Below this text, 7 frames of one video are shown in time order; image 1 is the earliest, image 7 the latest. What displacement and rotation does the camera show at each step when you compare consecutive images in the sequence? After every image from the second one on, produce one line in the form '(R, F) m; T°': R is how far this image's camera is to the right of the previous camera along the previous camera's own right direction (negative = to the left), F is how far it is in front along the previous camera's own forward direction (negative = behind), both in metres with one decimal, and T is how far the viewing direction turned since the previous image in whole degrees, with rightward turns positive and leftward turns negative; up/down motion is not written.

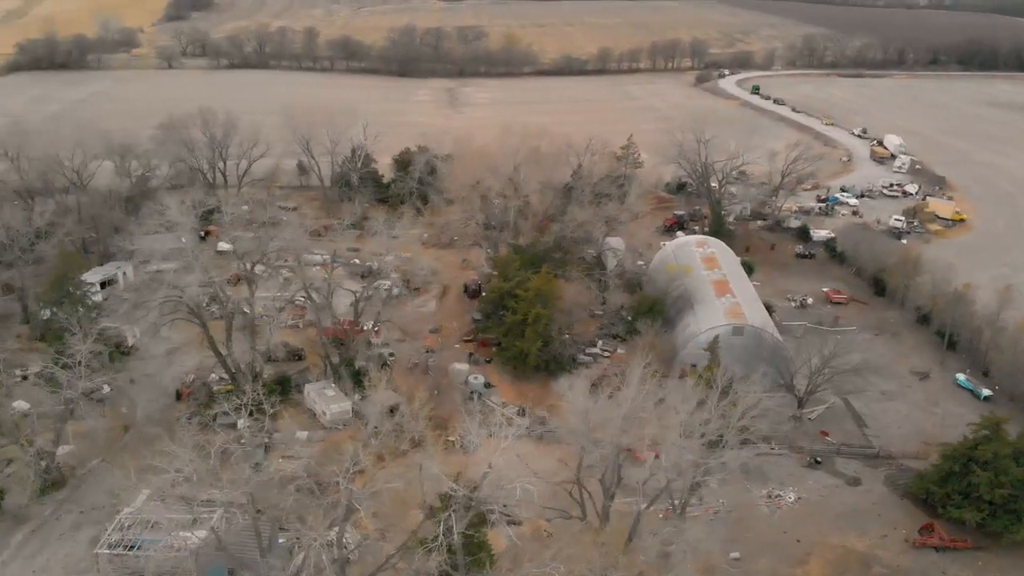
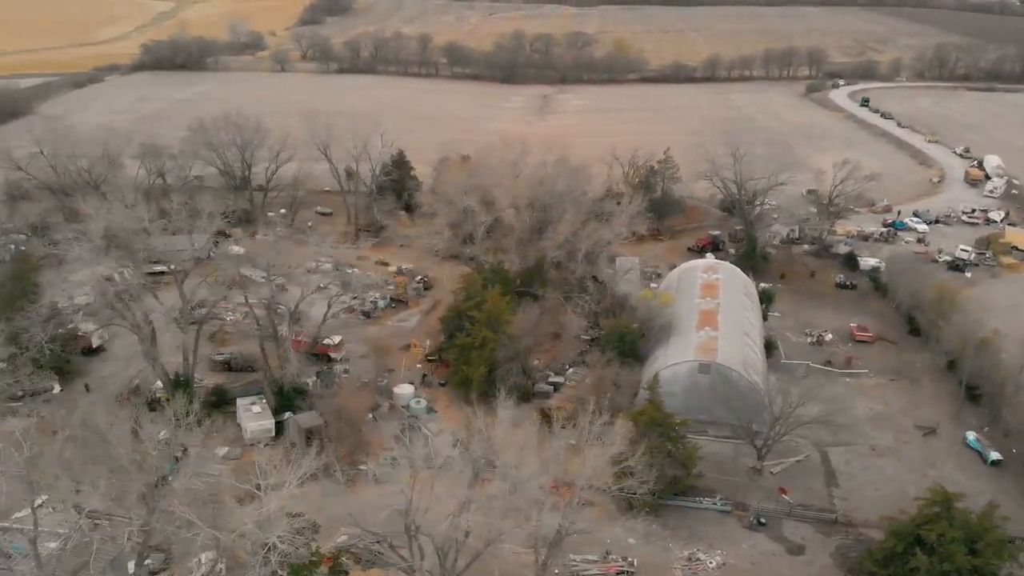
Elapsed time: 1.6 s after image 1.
(+5.1, +2.0) m; -9°
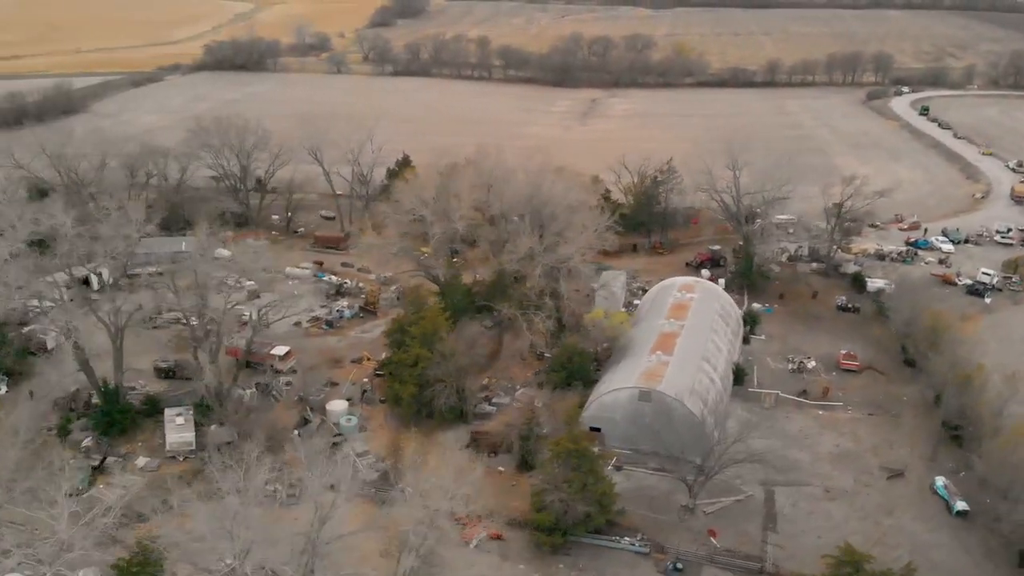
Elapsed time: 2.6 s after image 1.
(+3.6, +1.3) m; -5°
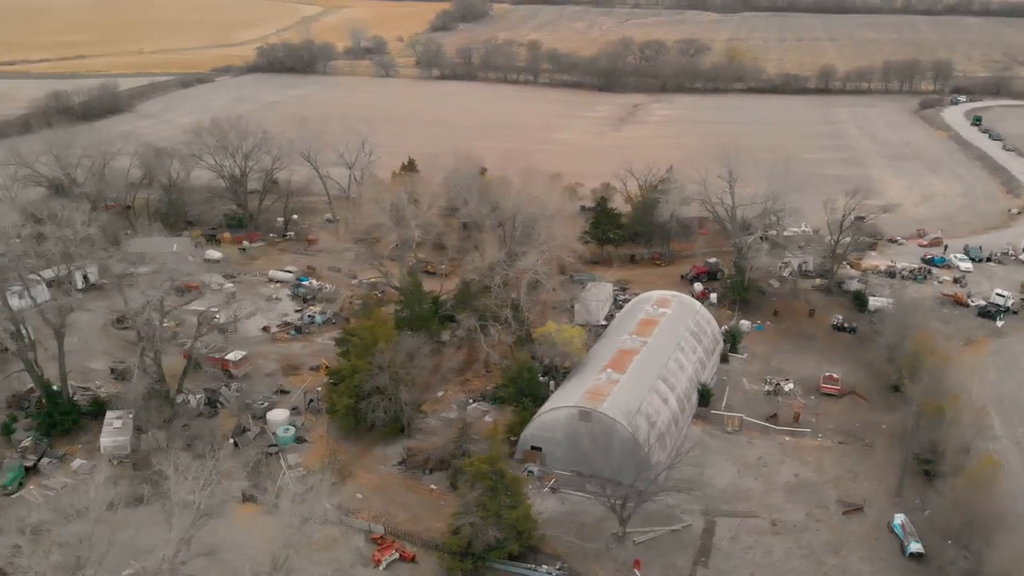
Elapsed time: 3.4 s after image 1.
(+3.0, +1.0) m; -4°
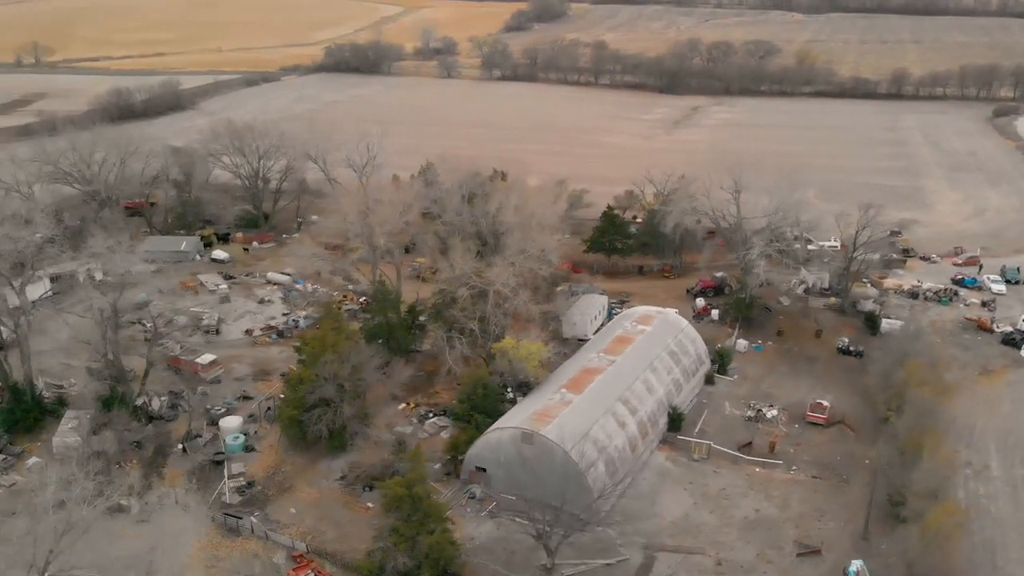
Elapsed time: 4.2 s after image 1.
(+3.1, +1.0) m; -5°
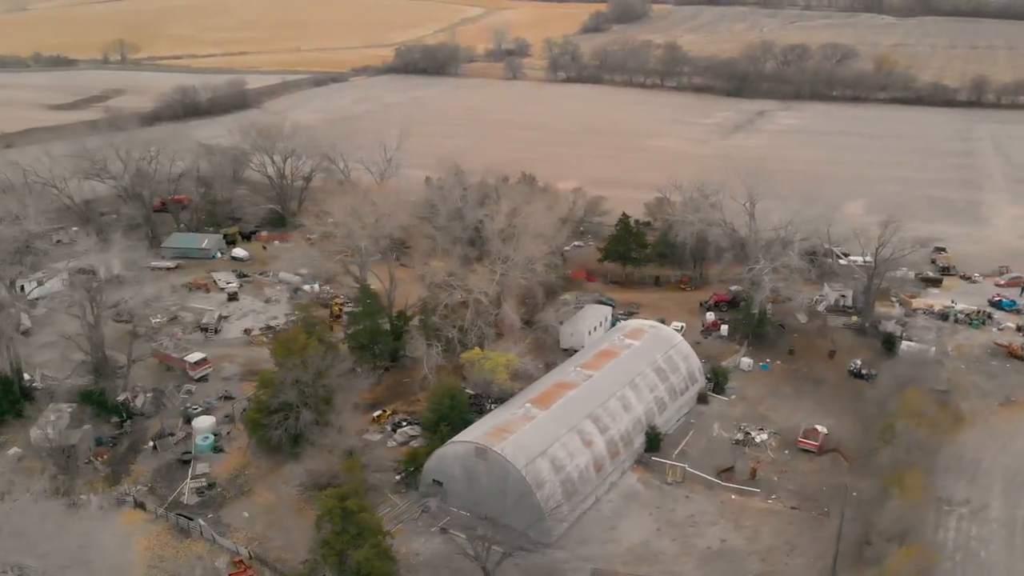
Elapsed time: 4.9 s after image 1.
(+2.7, +0.7) m; -5°
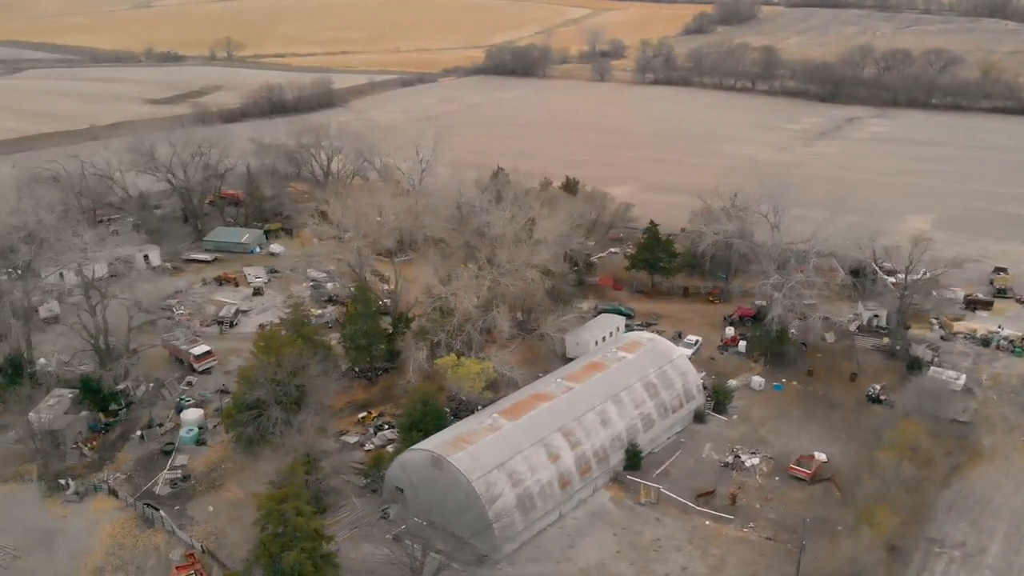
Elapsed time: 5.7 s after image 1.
(+3.0, +0.6) m; -7°
